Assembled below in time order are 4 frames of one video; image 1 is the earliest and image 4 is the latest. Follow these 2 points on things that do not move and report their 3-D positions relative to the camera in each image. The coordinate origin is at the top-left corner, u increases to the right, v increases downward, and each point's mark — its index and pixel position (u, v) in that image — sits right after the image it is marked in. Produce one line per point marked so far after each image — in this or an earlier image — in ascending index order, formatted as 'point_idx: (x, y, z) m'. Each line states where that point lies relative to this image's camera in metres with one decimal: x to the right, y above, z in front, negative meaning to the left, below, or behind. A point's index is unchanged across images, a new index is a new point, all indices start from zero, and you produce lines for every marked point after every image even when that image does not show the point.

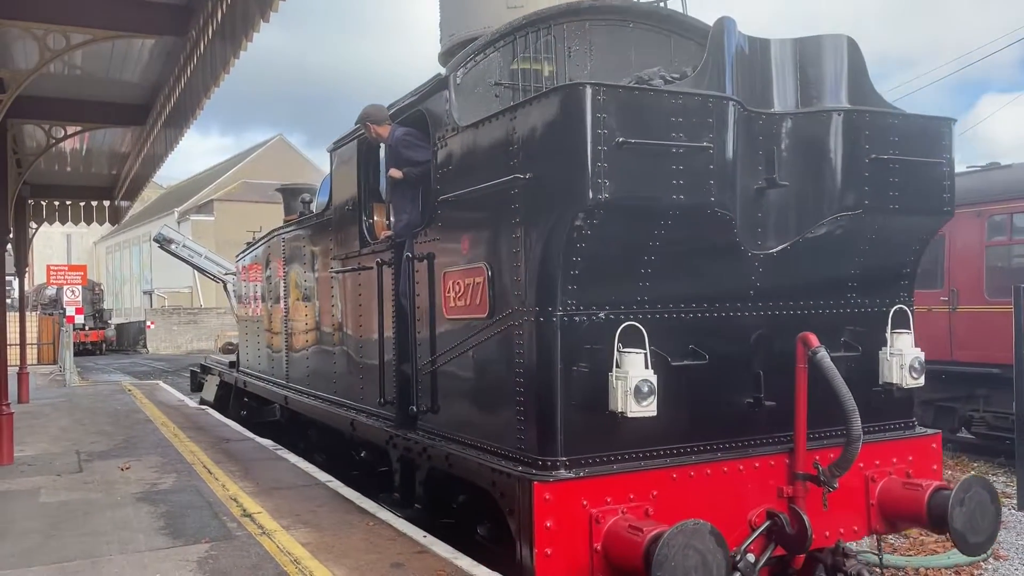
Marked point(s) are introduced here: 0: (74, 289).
0: (-9.2, 0.0, +18.1) m
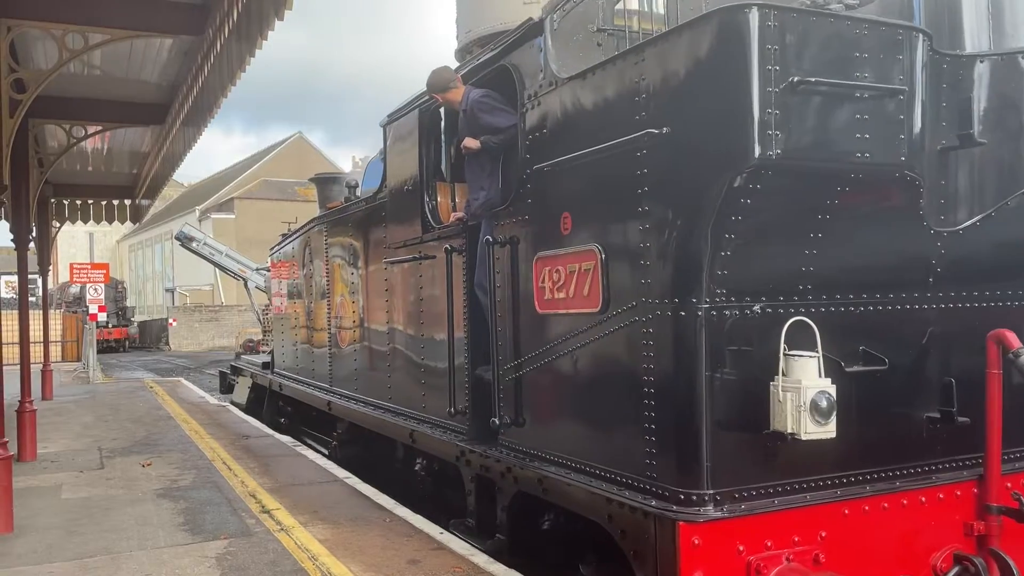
0: (-8.5, 0.0, +17.5) m
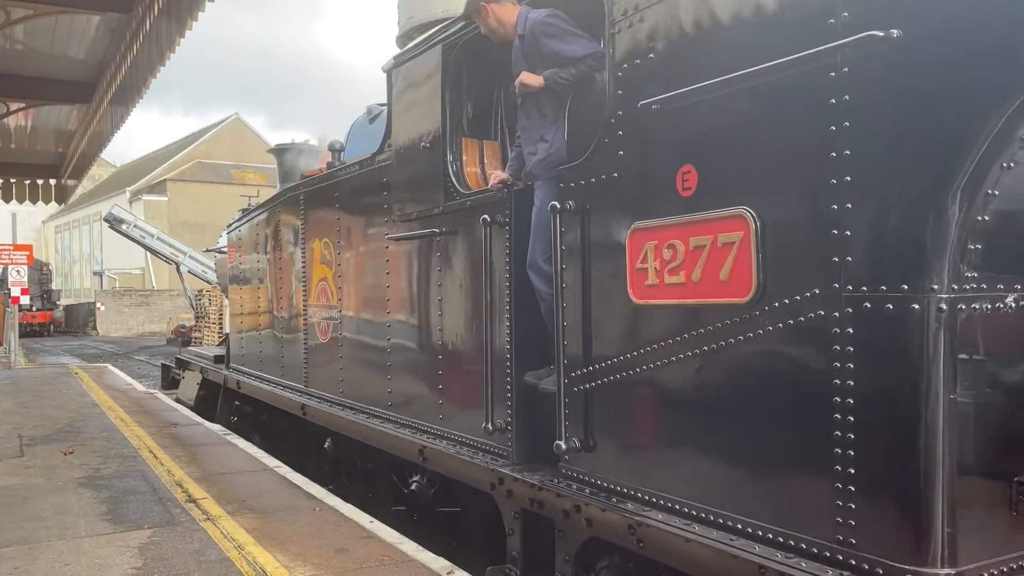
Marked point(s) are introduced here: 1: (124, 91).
0: (-9.2, +0.4, +16.0) m
1: (-4.2, +2.0, +9.2) m
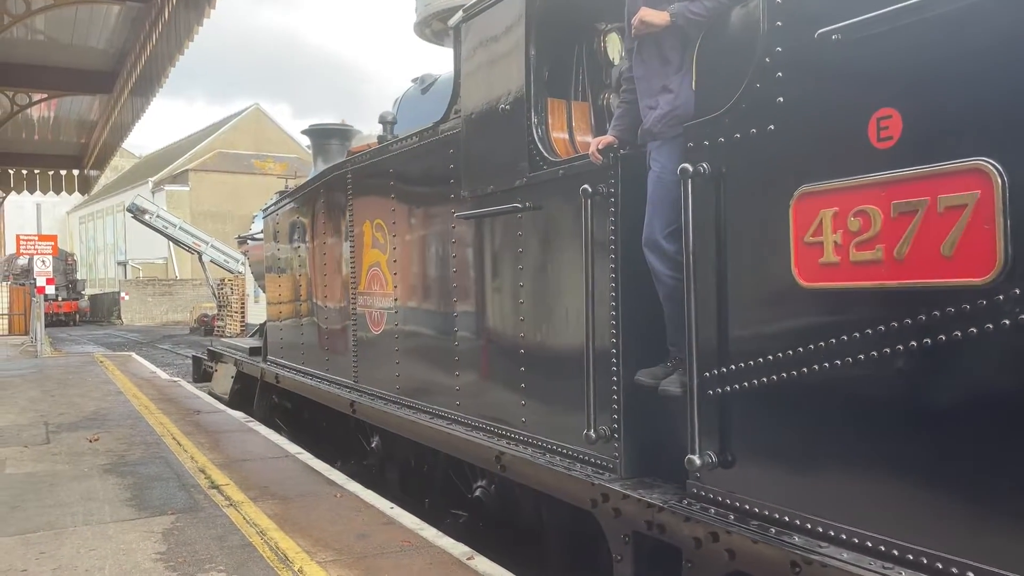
0: (-8.5, +0.6, +15.7) m
1: (-3.7, +2.2, +8.8) m
